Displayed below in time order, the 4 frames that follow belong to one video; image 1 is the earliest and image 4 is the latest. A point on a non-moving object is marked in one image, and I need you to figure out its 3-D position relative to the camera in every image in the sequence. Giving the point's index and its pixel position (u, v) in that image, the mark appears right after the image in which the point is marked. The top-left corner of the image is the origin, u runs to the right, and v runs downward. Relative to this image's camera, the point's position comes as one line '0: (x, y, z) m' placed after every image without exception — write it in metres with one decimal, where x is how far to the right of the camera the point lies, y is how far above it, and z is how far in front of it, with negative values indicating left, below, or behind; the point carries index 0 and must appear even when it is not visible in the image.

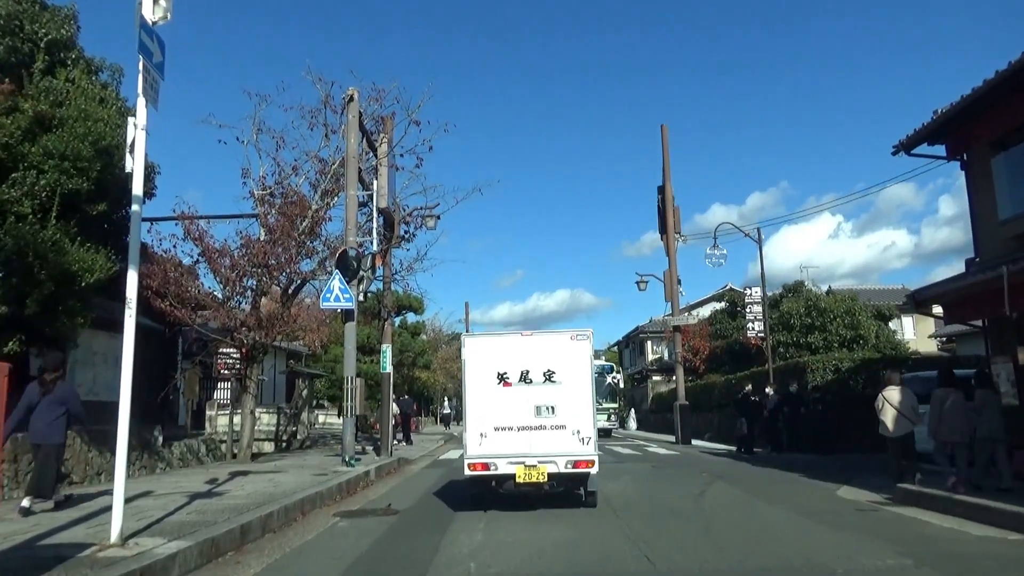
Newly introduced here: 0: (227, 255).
0: (-5.5, +0.6, +16.8) m
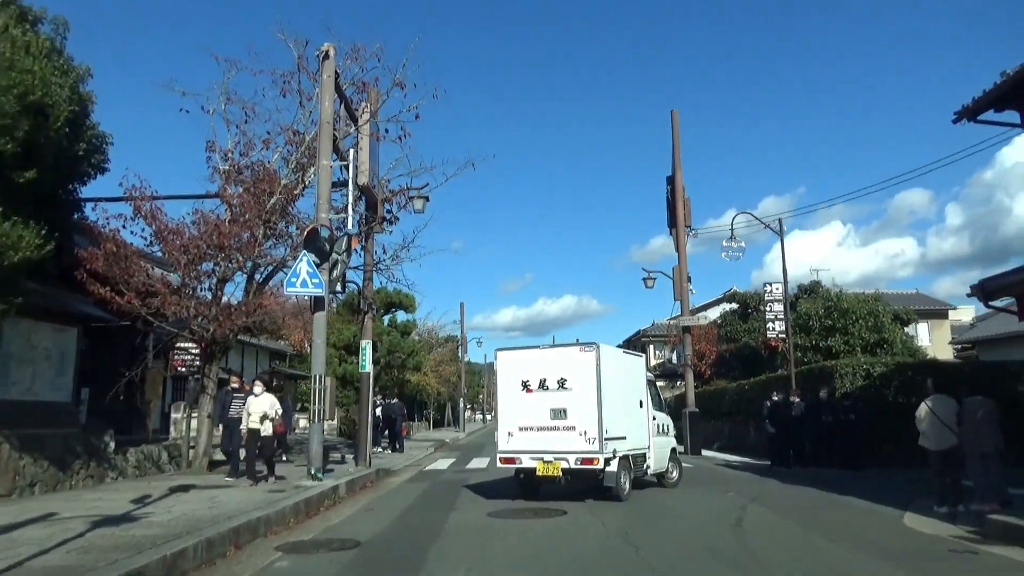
0: (-5.6, +0.9, +14.7) m
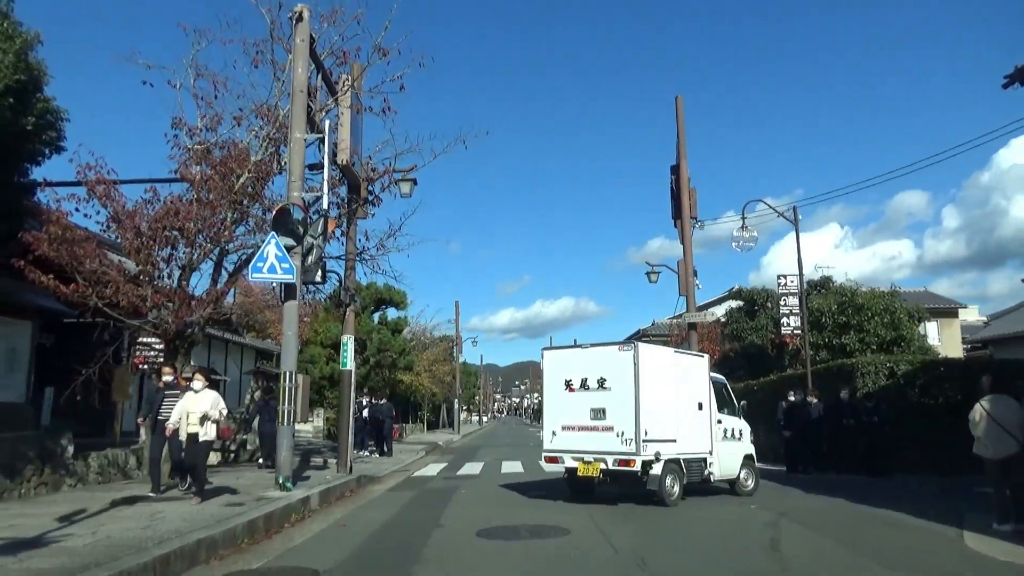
0: (-5.7, +1.1, +13.3) m
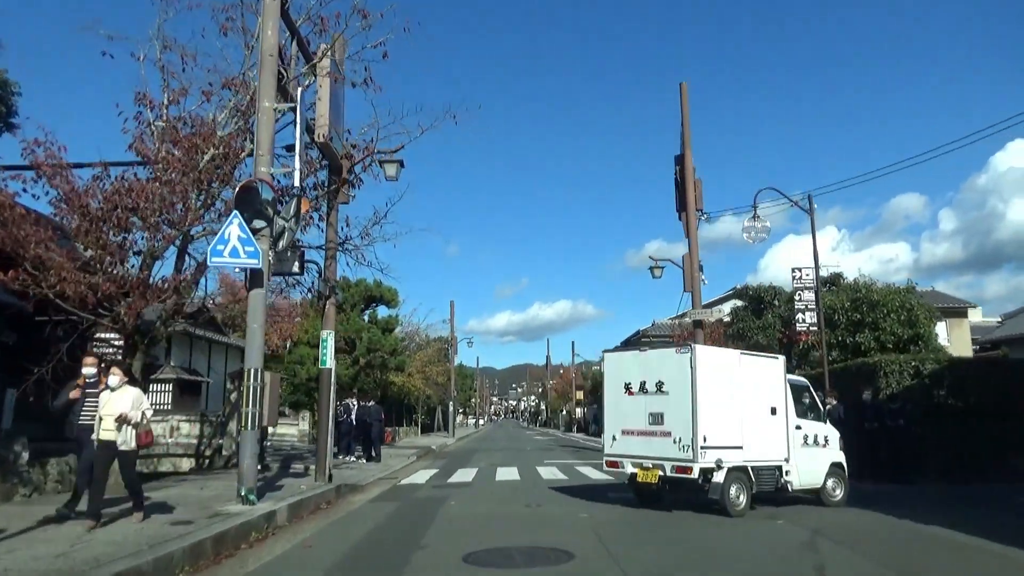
0: (-5.8, +1.2, +12.0) m
